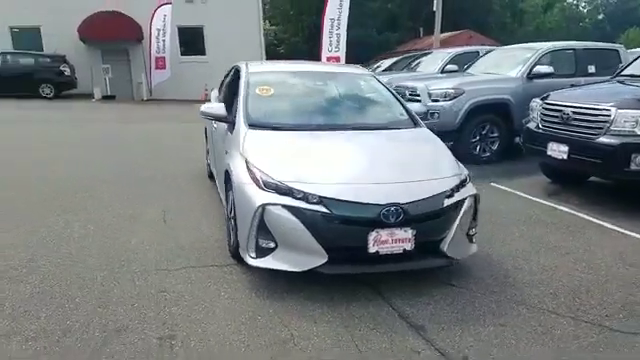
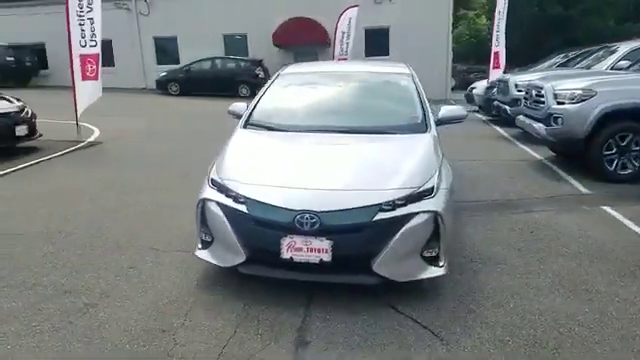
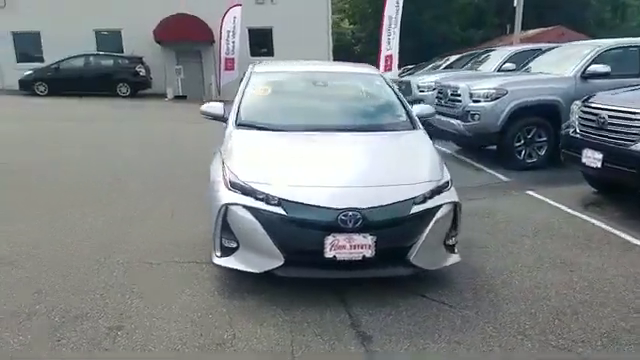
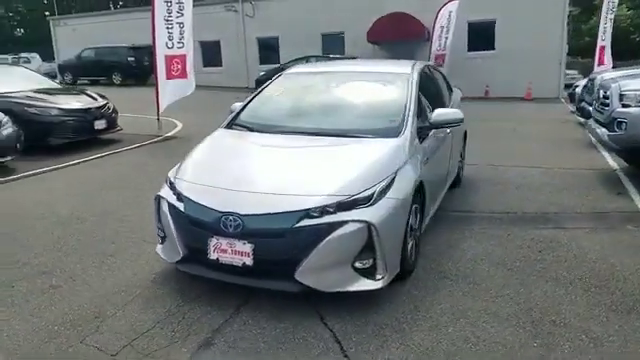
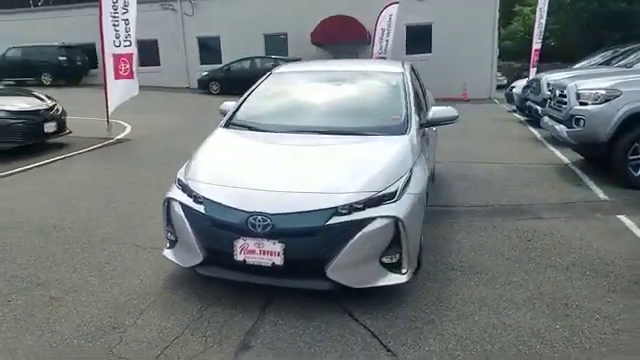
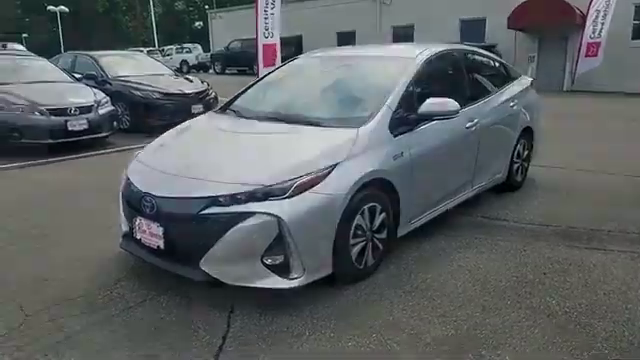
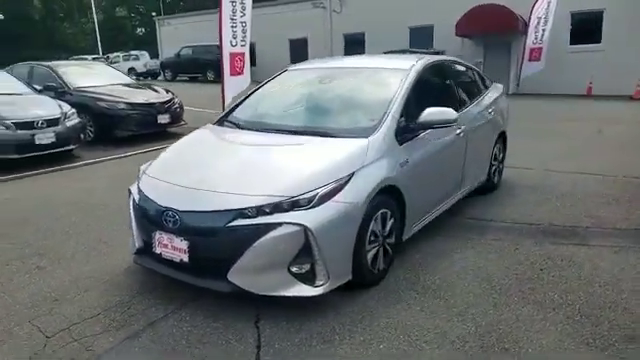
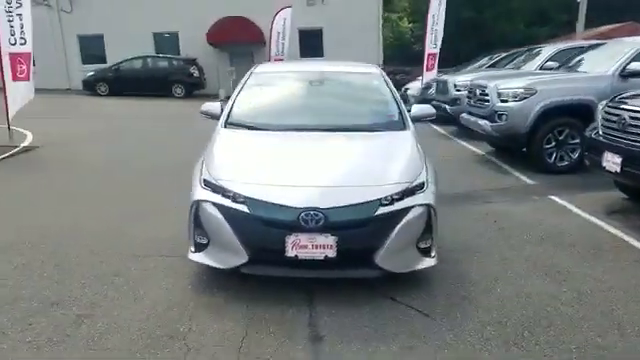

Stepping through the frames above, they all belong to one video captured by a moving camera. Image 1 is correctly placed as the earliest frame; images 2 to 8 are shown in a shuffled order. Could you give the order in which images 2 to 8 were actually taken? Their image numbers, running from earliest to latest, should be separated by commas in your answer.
3, 8, 2, 5, 4, 7, 6
